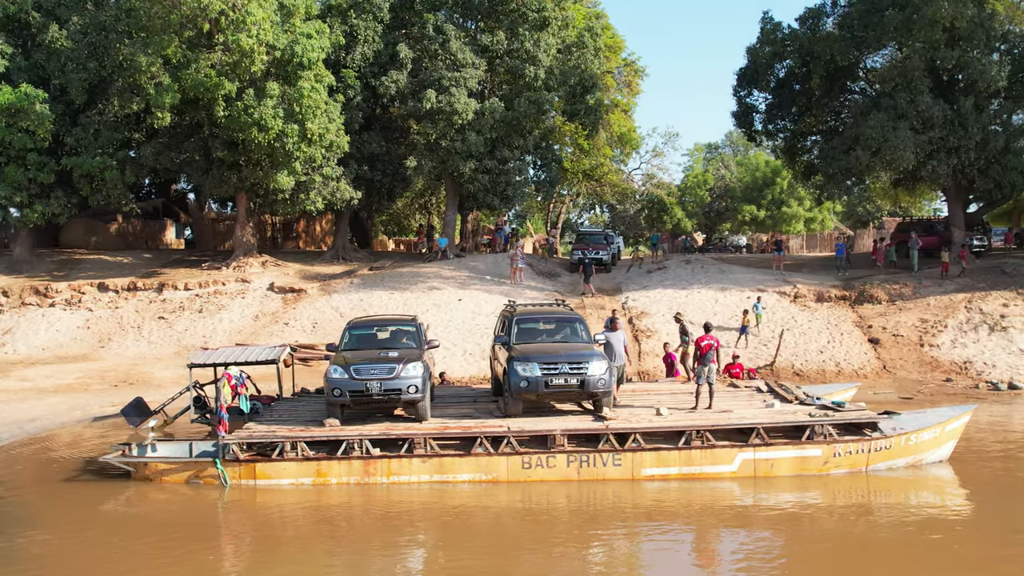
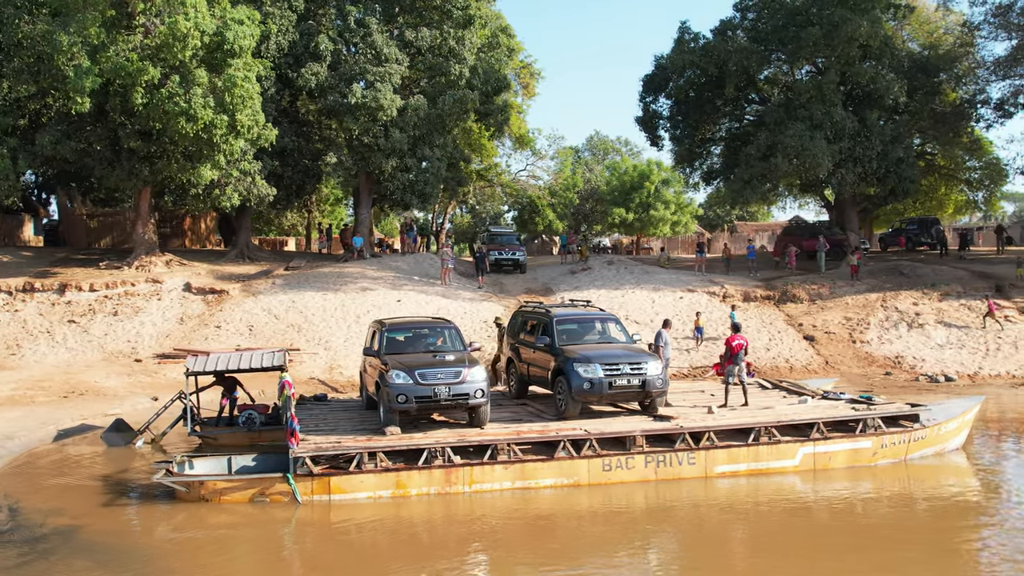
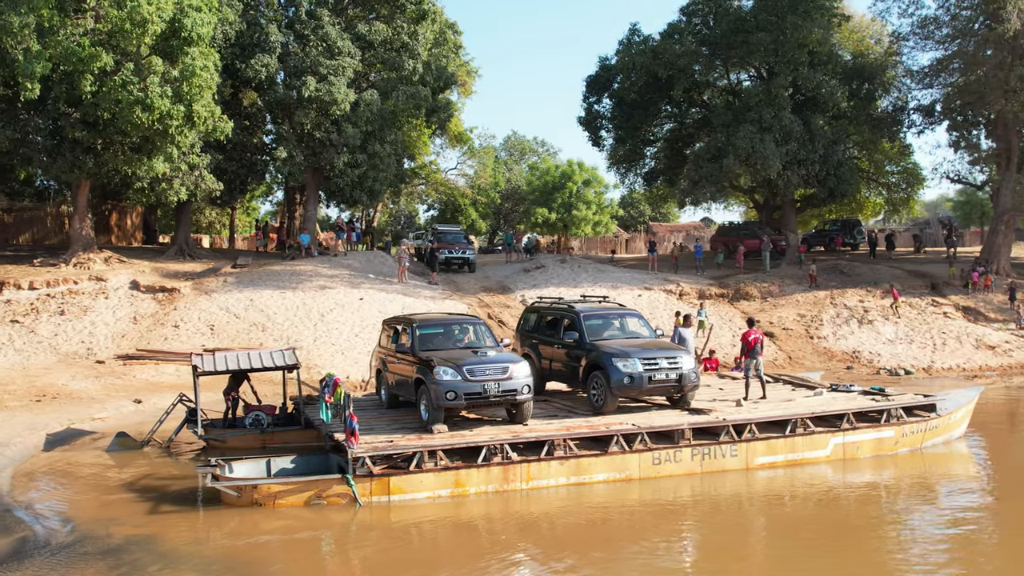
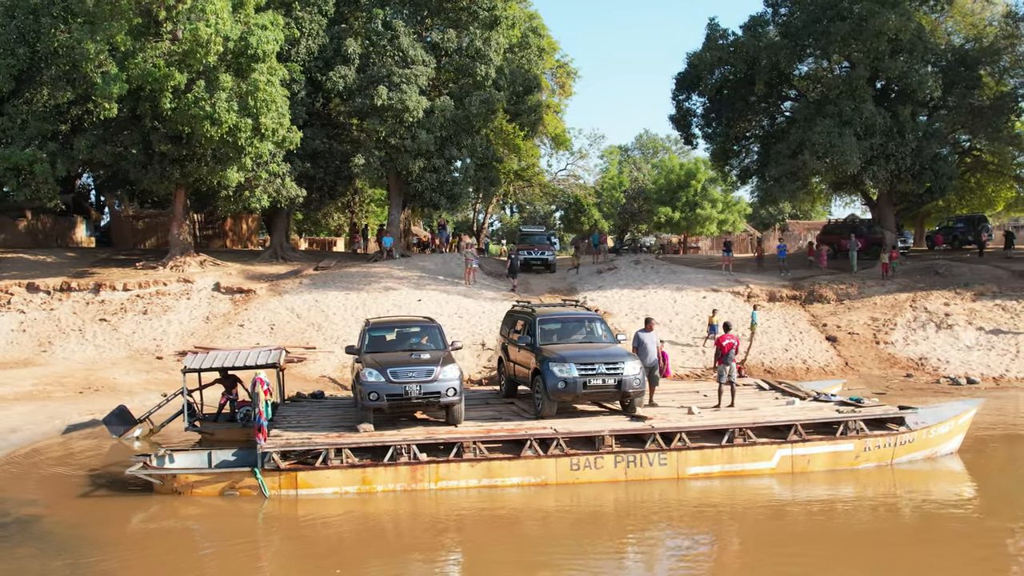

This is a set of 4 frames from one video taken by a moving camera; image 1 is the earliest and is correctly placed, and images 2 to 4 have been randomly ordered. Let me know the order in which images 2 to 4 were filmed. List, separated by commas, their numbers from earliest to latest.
4, 2, 3
